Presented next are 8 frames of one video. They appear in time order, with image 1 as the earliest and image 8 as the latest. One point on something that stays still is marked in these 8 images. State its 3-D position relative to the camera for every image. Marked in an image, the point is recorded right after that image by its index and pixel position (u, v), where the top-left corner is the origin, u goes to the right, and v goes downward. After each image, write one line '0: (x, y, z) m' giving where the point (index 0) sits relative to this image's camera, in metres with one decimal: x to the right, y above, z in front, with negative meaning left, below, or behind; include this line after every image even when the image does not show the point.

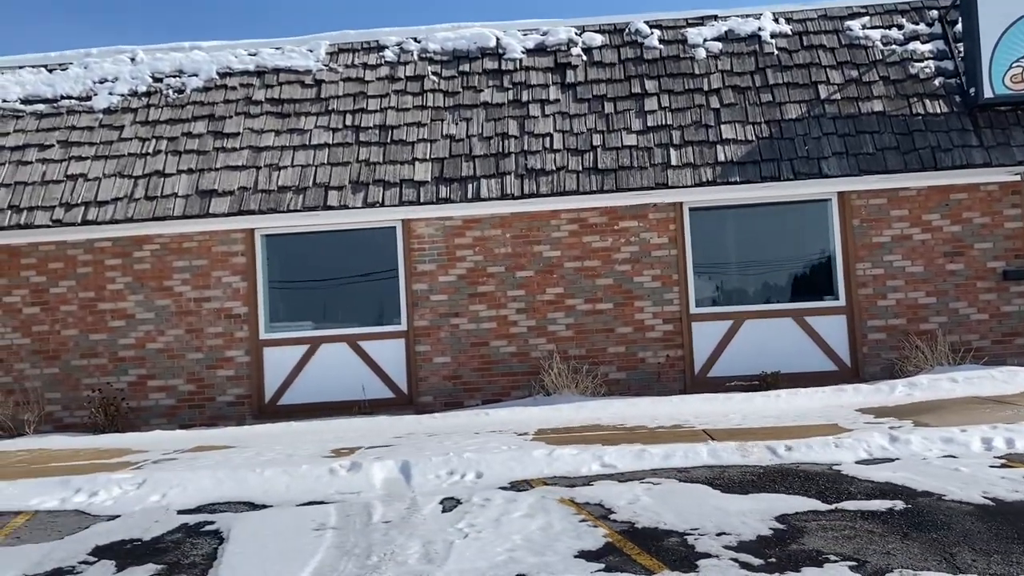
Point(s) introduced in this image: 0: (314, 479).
0: (-1.5, -1.4, +6.6) m
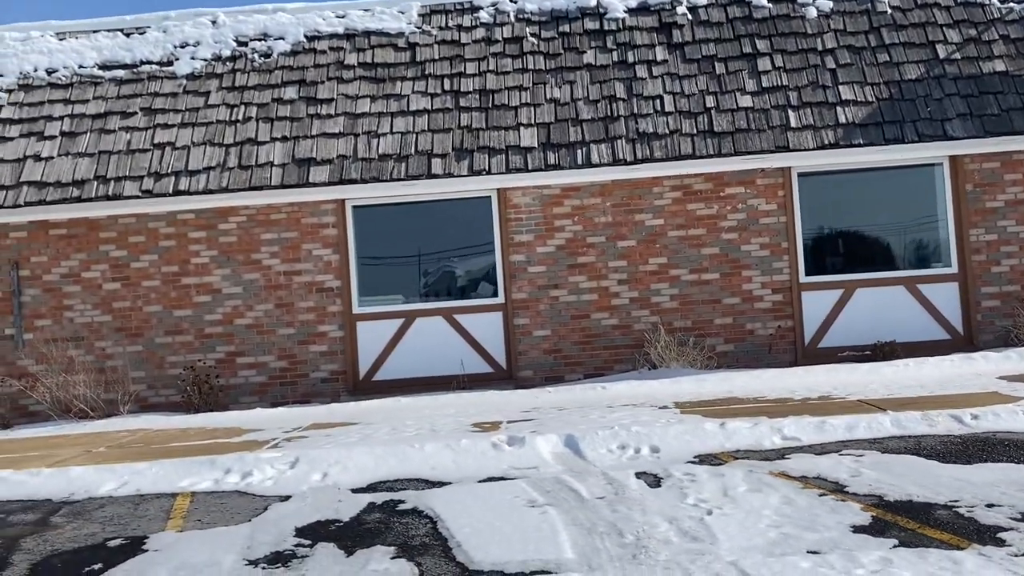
0: (-0.2, -1.2, +6.3) m
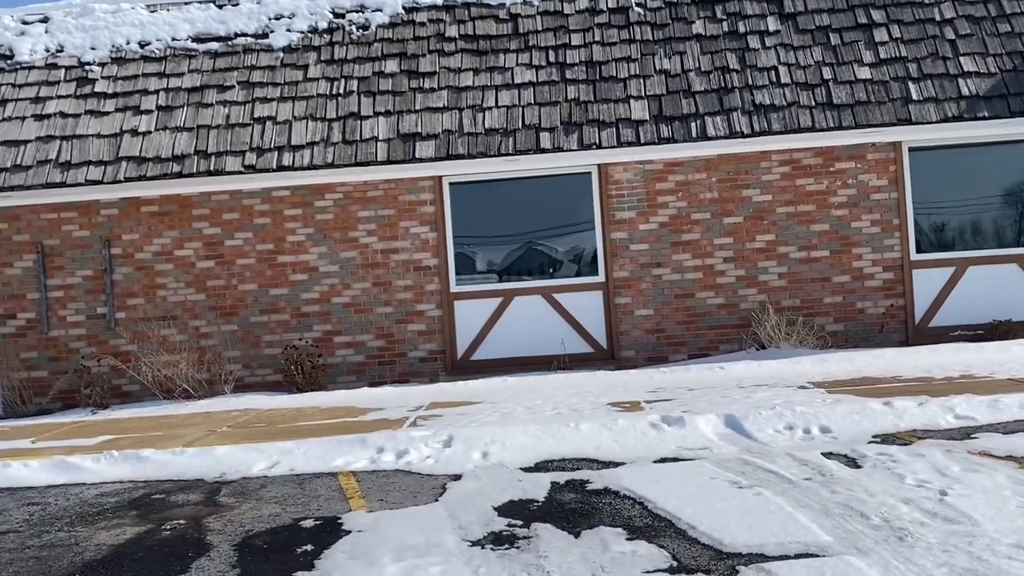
0: (+0.9, -1.0, +6.1) m
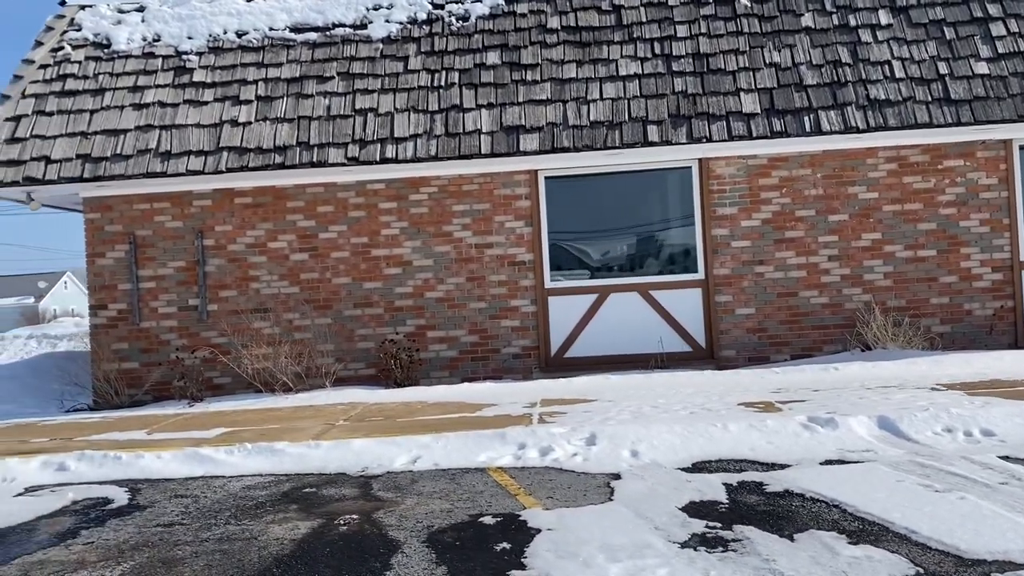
0: (+1.9, -1.0, +5.9) m
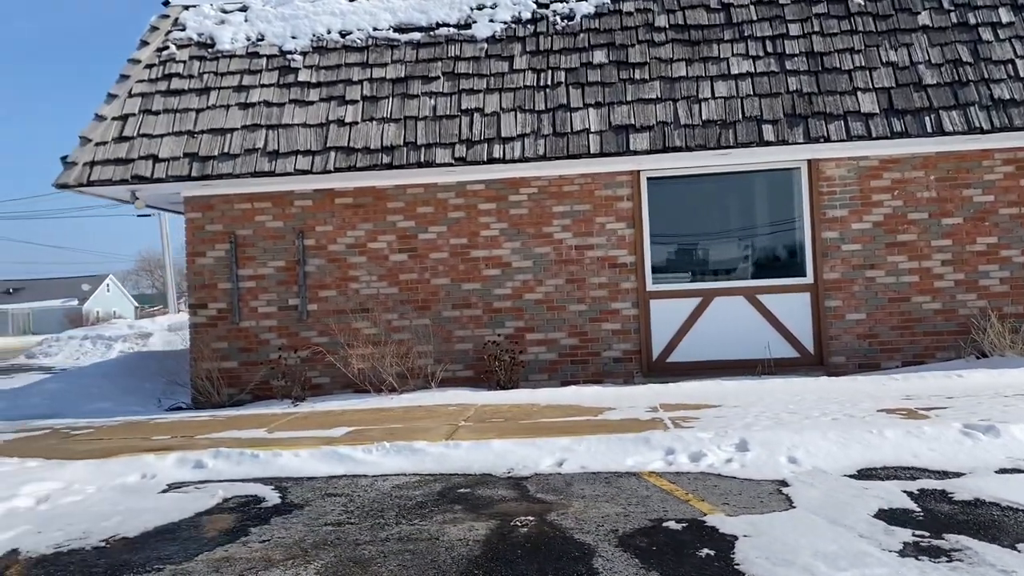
0: (+2.8, -1.0, +5.7) m
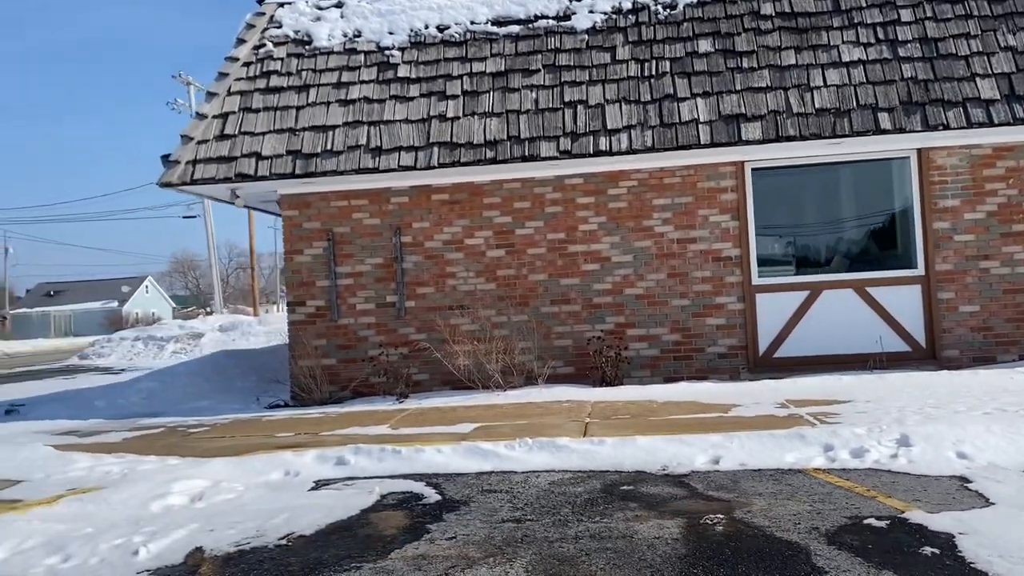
0: (+3.8, -0.9, +5.5) m
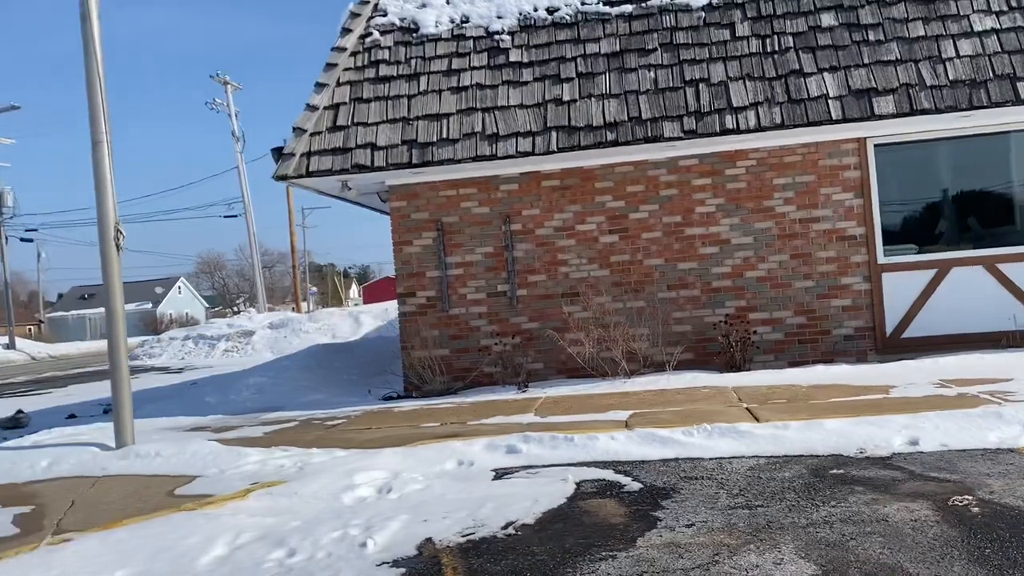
0: (+5.0, -0.7, +5.2) m
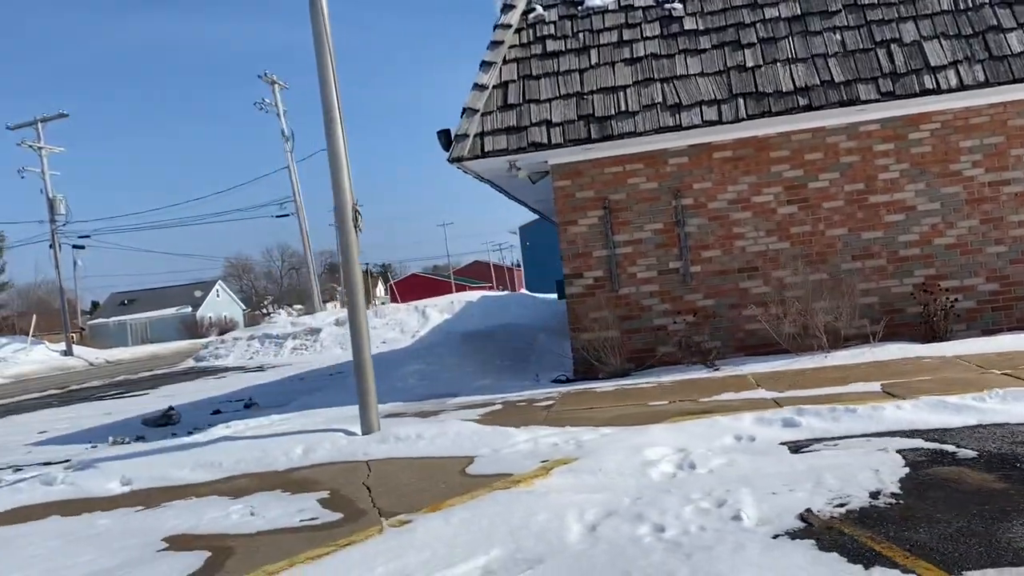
0: (+6.7, -0.3, +4.9) m
